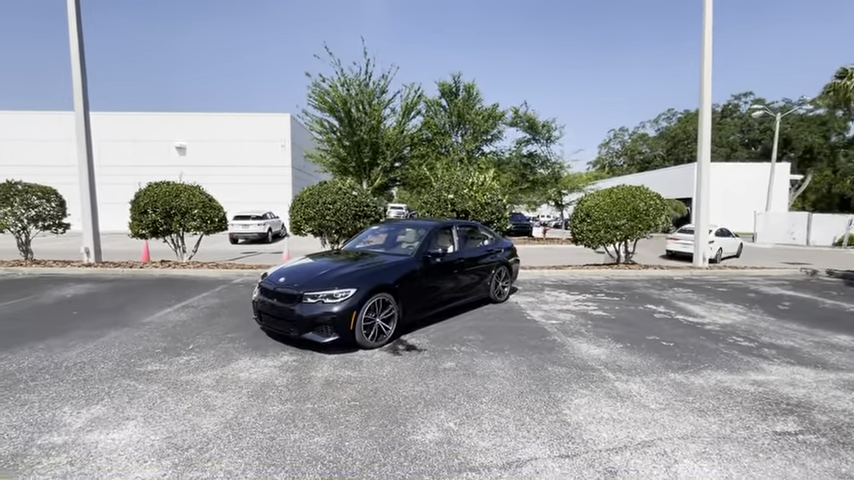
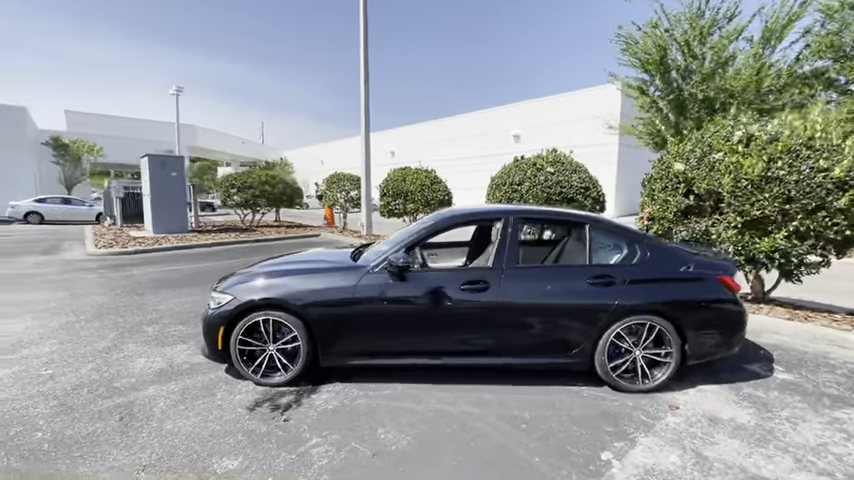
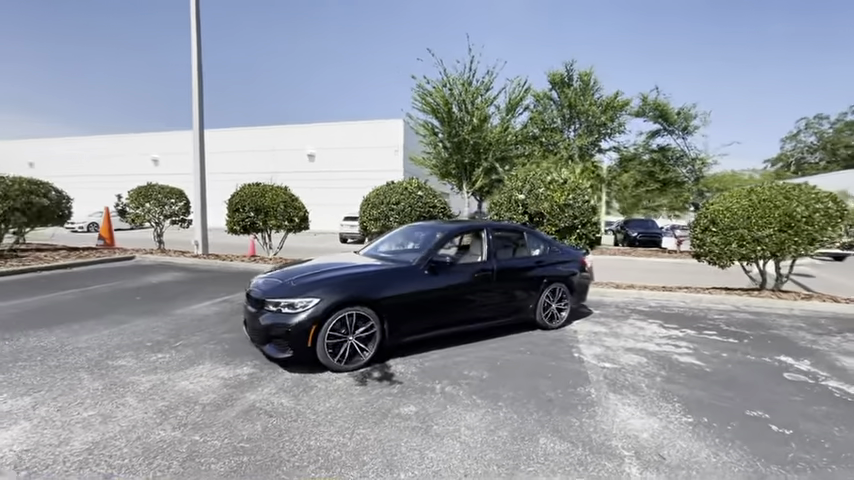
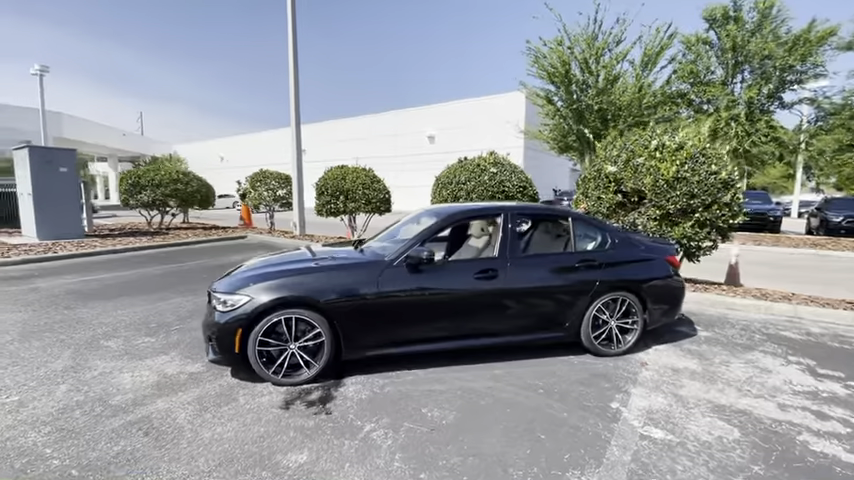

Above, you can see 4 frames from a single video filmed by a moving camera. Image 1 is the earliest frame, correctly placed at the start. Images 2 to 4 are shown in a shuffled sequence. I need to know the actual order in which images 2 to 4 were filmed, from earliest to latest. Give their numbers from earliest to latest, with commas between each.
3, 4, 2
